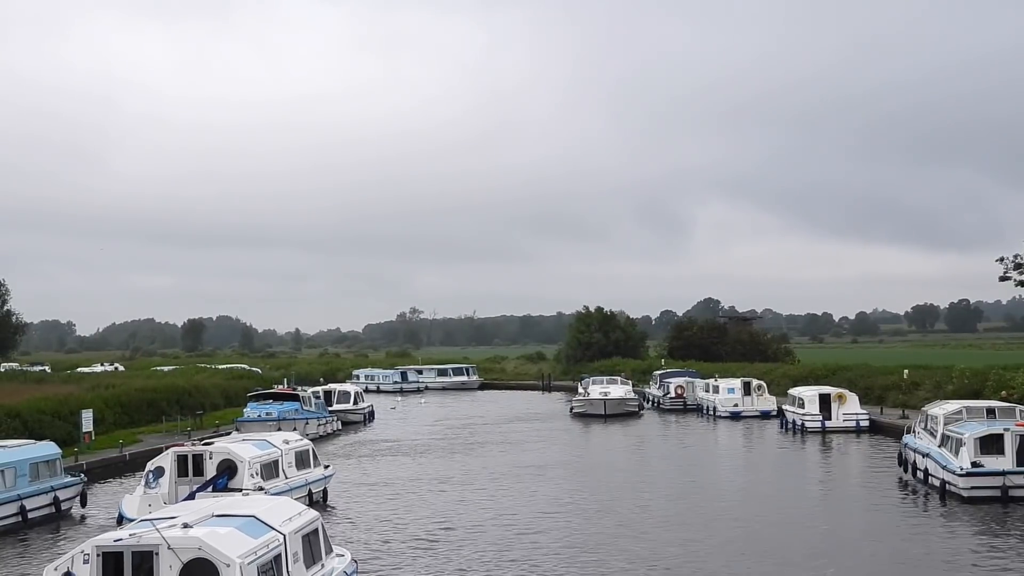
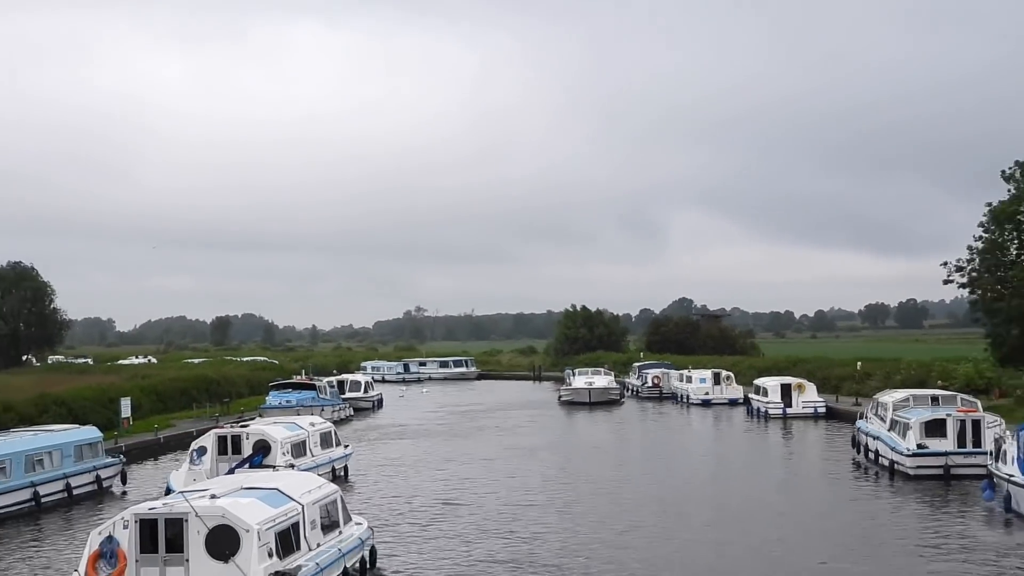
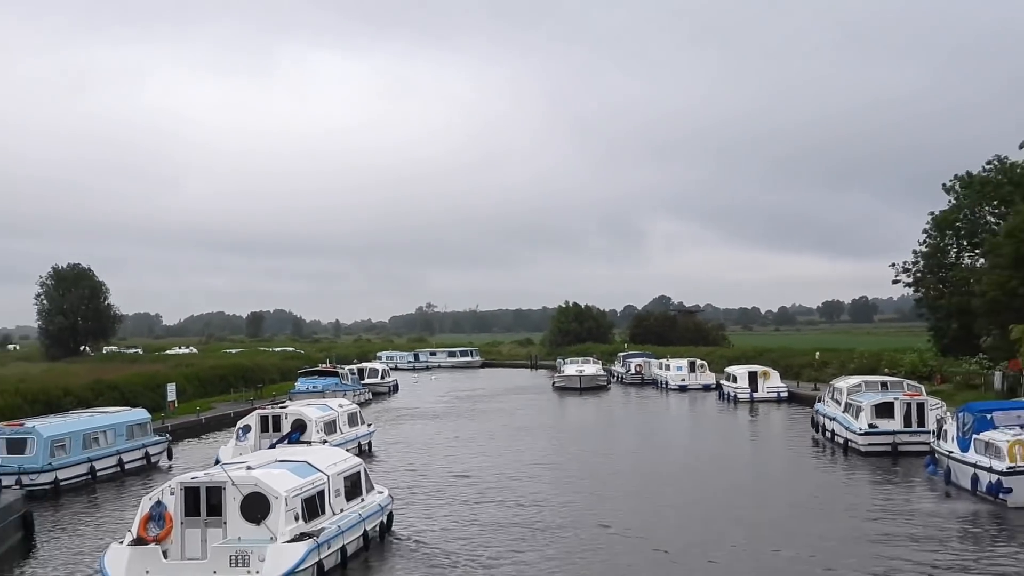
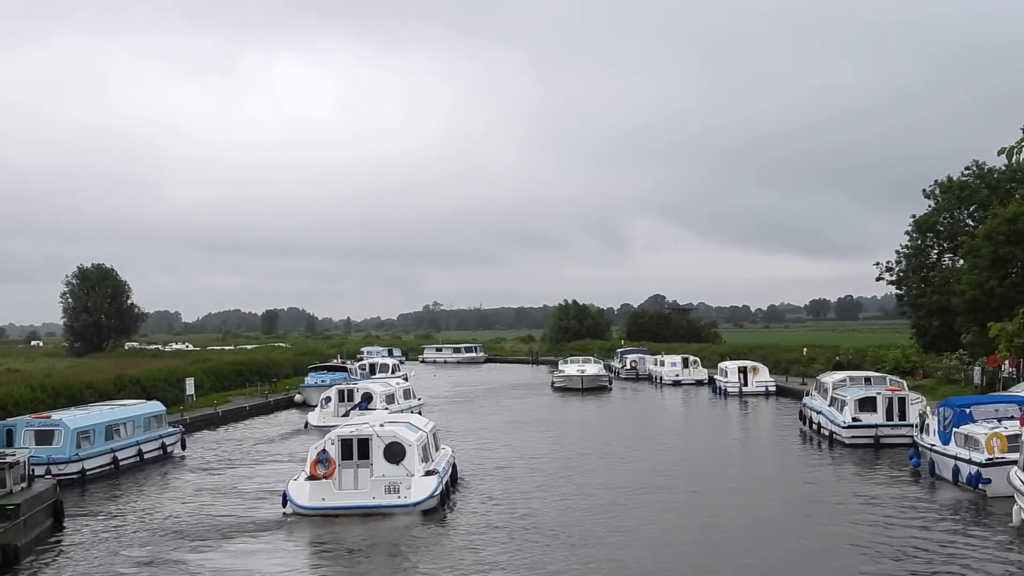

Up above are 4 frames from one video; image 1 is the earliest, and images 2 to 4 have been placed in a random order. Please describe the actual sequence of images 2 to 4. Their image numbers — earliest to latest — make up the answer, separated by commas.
2, 3, 4
